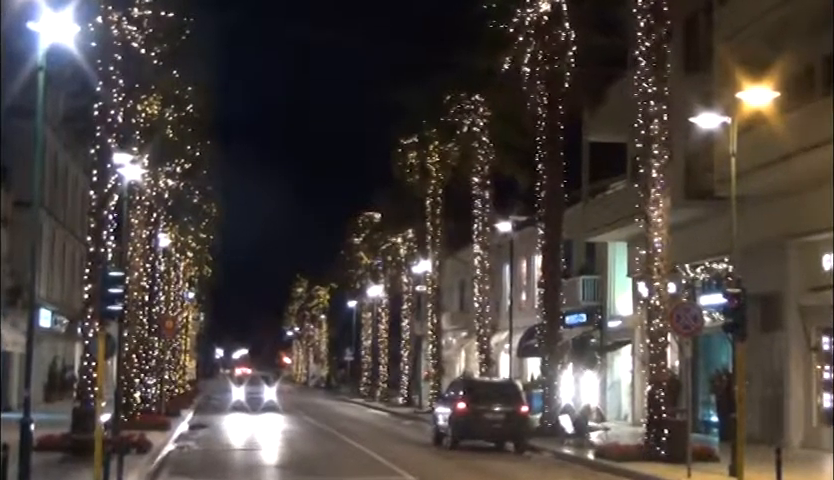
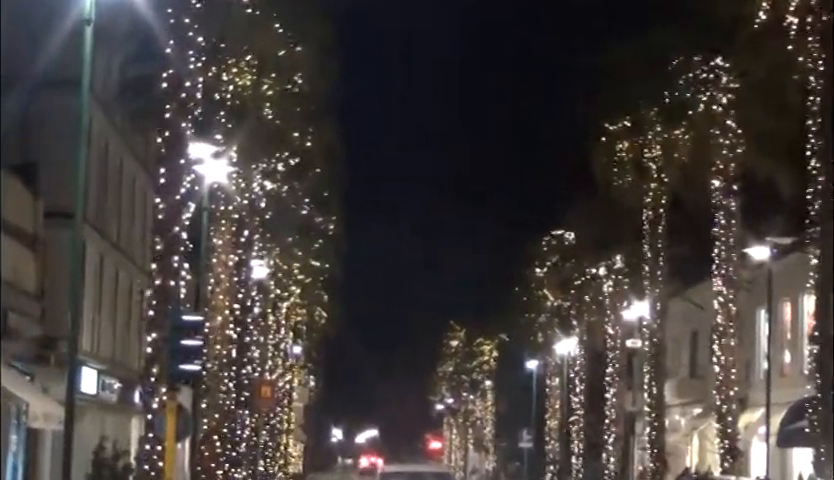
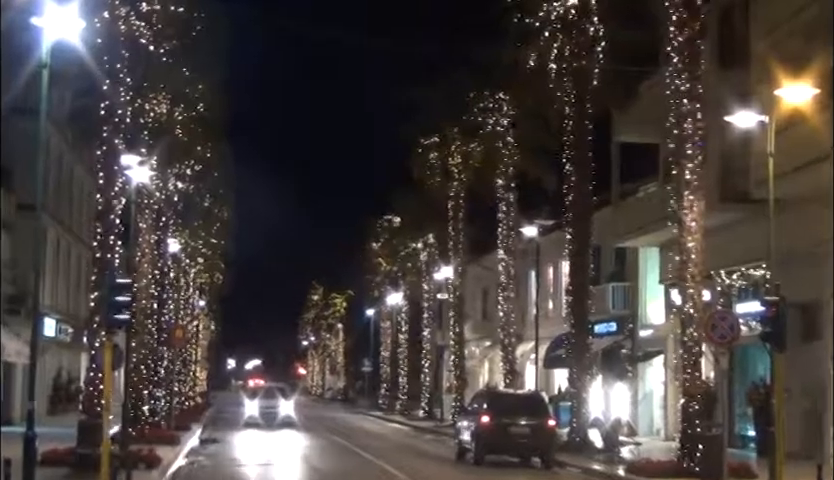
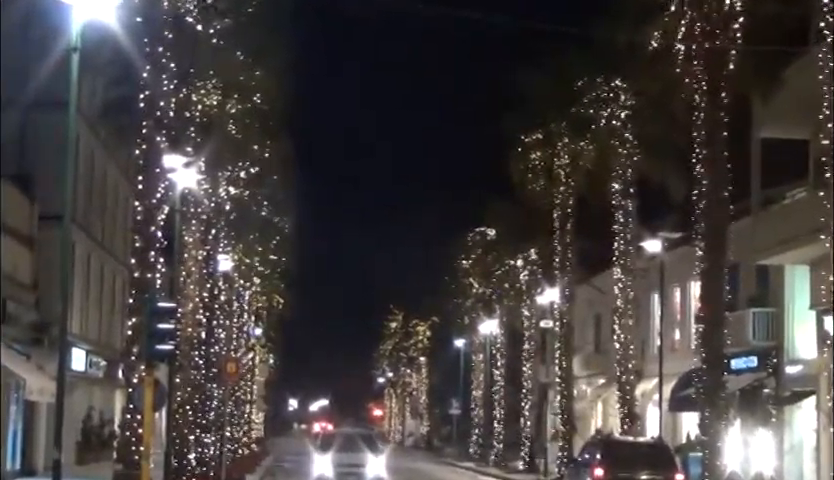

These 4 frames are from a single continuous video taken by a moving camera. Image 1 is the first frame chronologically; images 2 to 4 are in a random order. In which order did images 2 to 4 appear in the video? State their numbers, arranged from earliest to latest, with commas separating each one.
3, 4, 2
